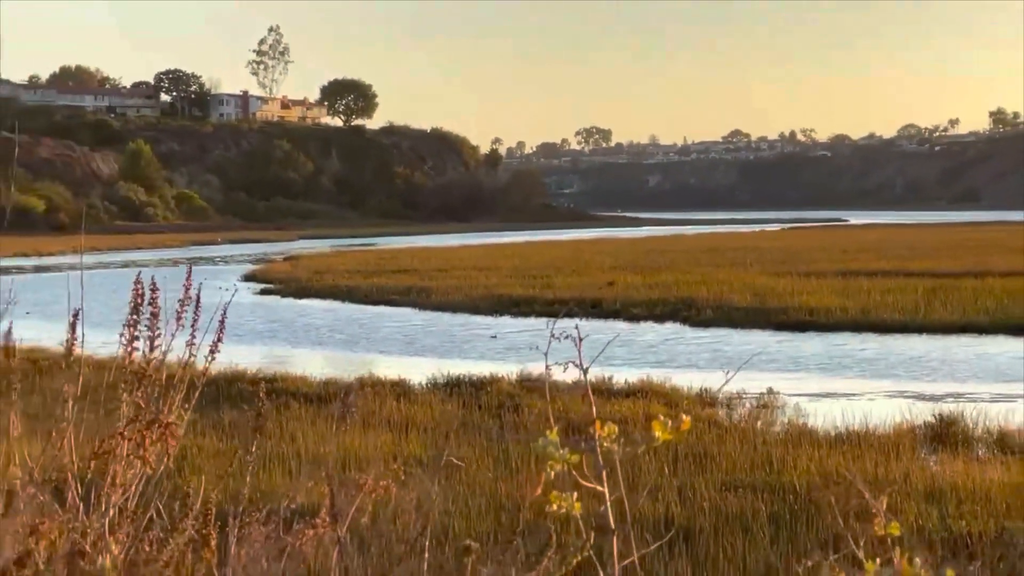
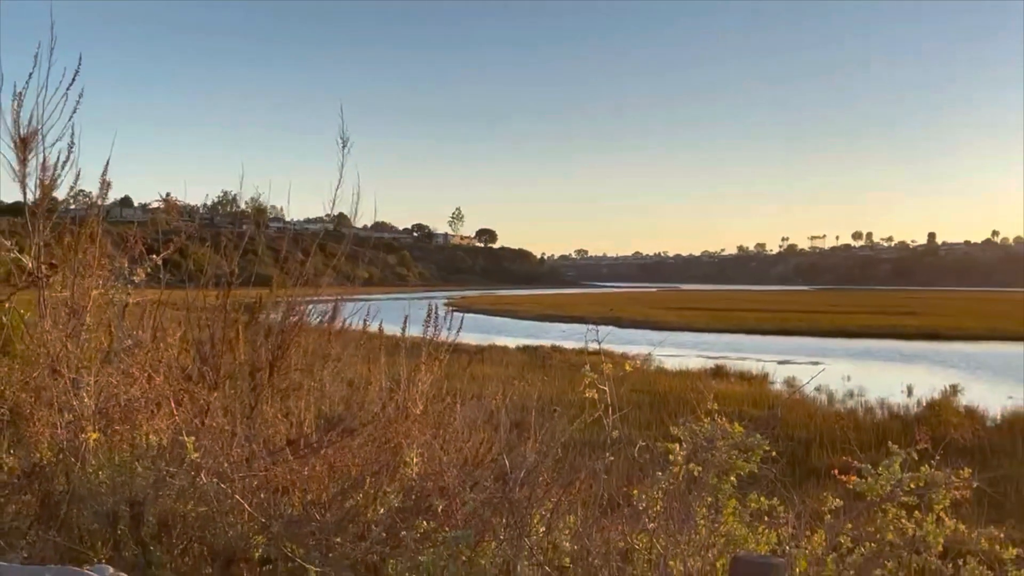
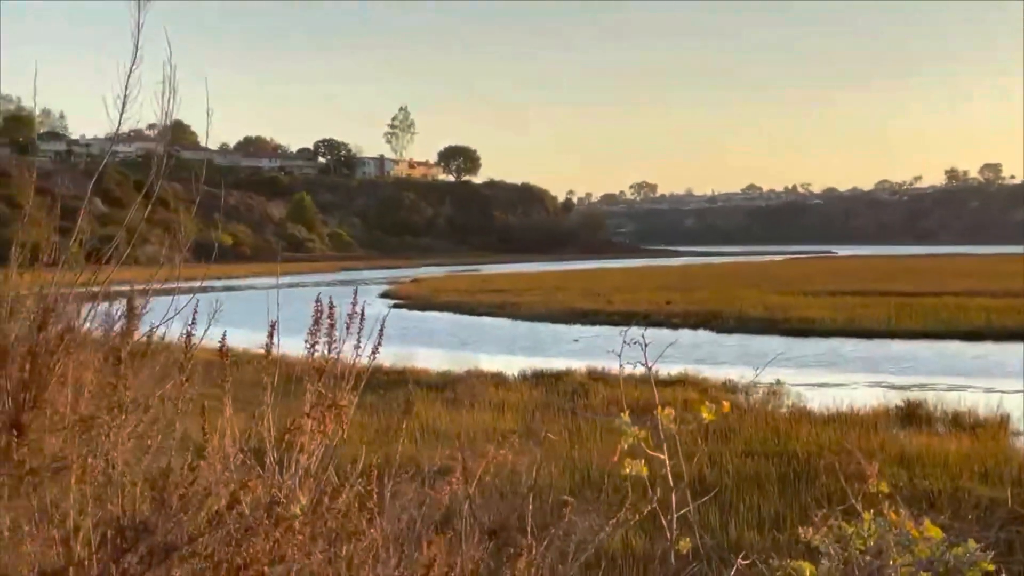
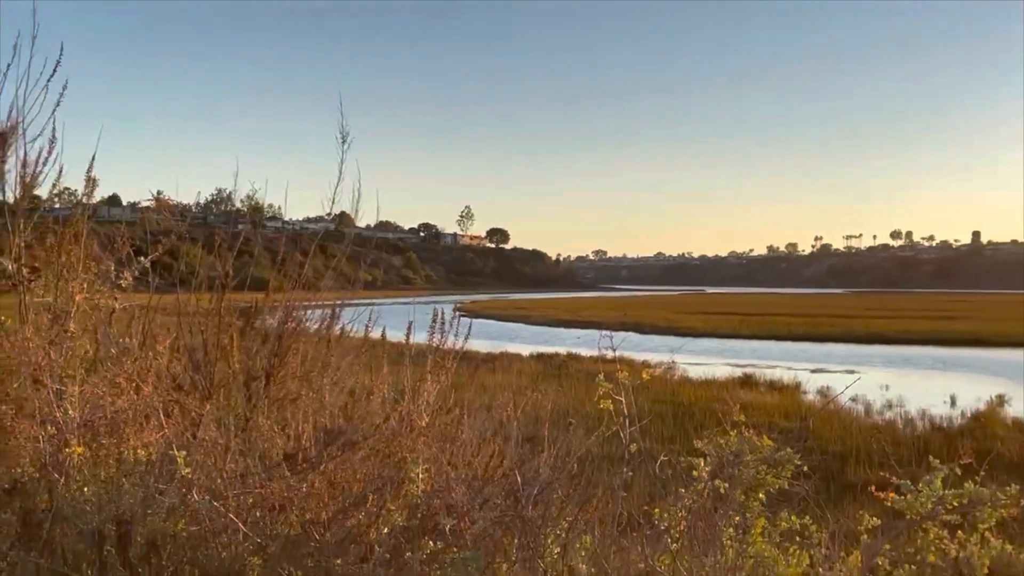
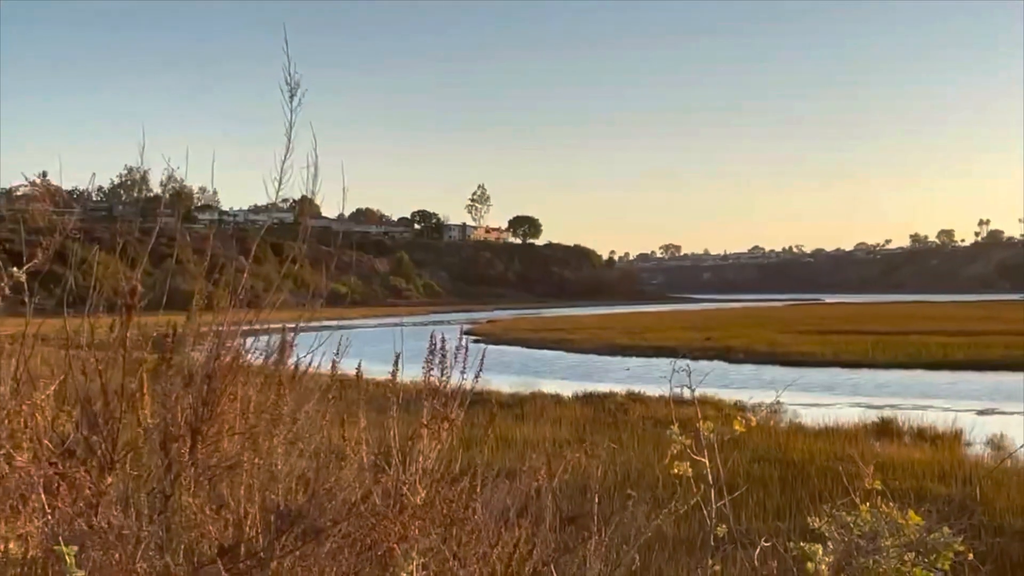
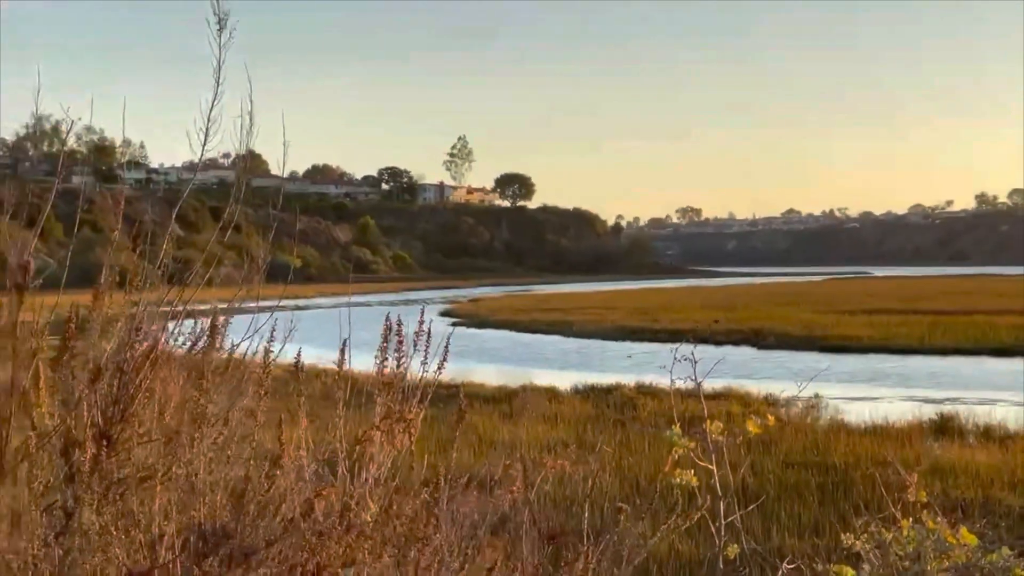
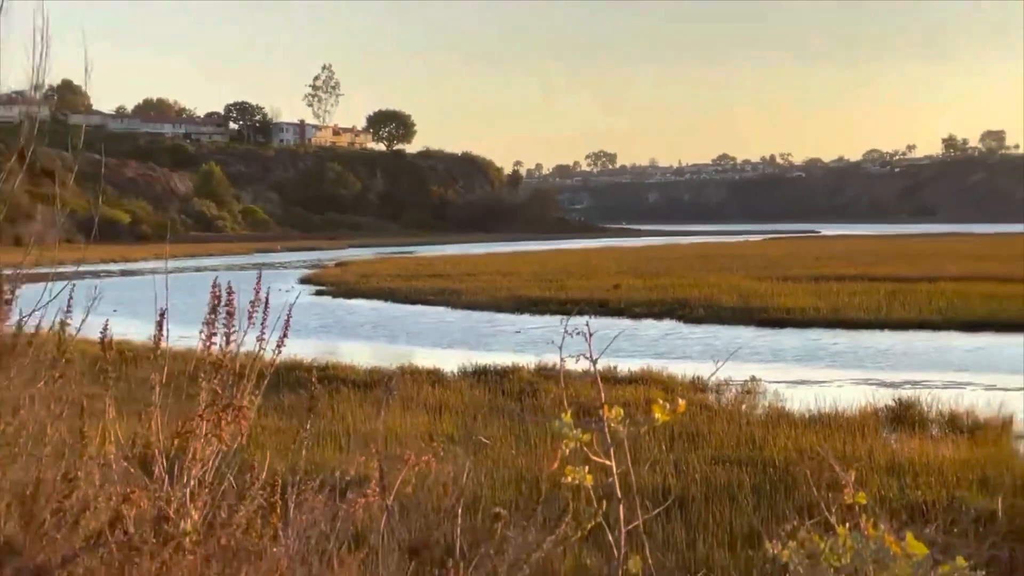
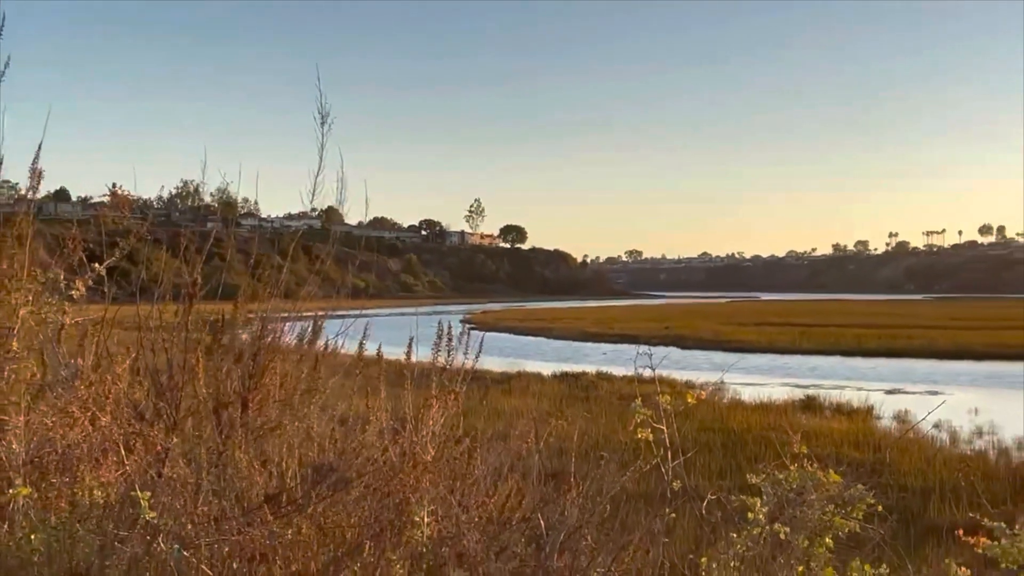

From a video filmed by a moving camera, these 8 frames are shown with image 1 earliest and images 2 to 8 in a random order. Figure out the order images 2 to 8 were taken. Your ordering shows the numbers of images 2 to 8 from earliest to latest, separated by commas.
7, 3, 6, 5, 8, 4, 2
